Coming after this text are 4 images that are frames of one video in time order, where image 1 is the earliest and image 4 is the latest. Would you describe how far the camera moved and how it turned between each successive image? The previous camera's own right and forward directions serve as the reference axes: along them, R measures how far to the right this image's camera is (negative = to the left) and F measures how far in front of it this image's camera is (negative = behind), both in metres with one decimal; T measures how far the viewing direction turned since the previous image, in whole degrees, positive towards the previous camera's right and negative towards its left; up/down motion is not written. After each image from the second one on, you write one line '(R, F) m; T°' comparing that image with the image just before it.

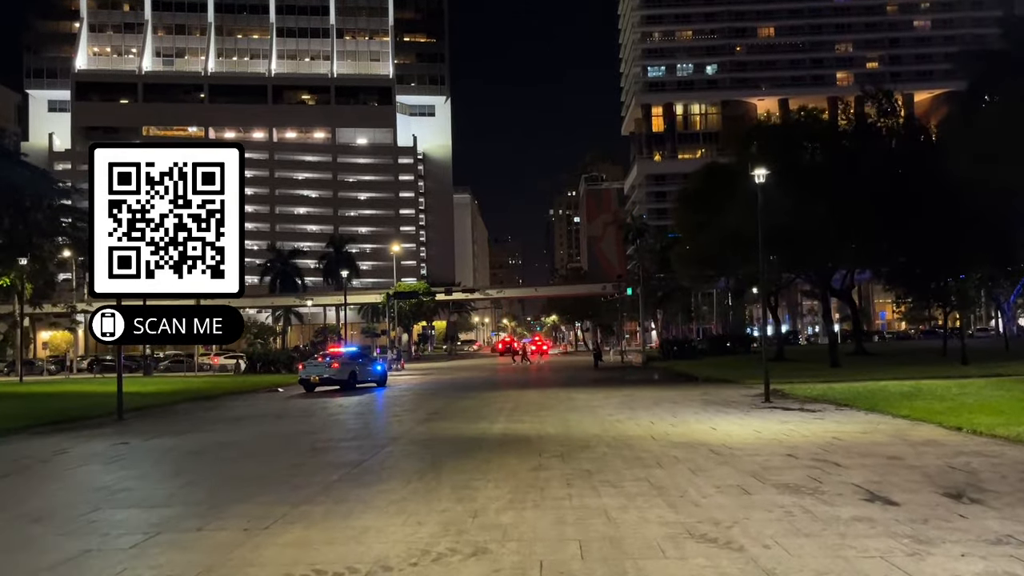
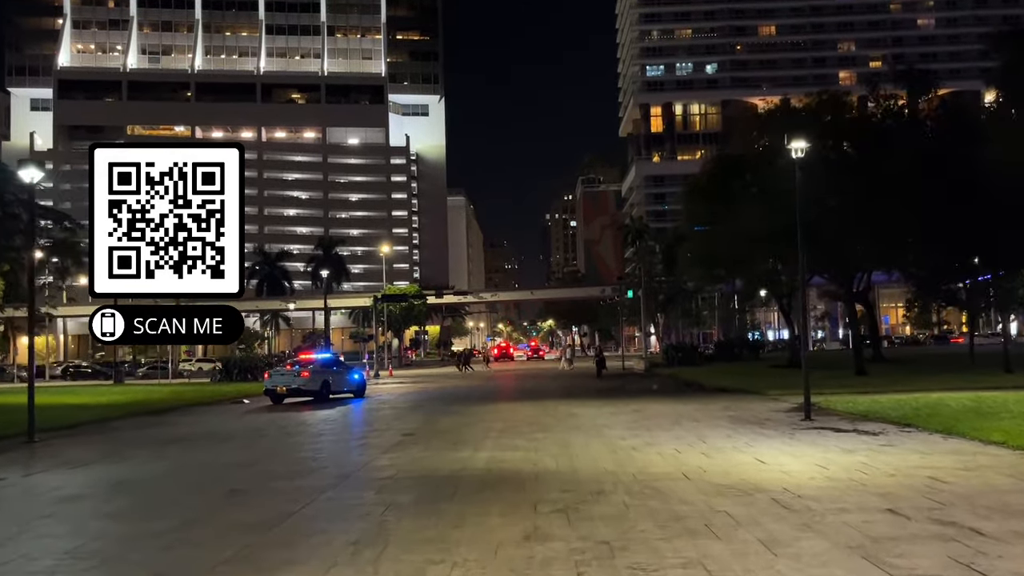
(+0.1, +3.6) m; 0°
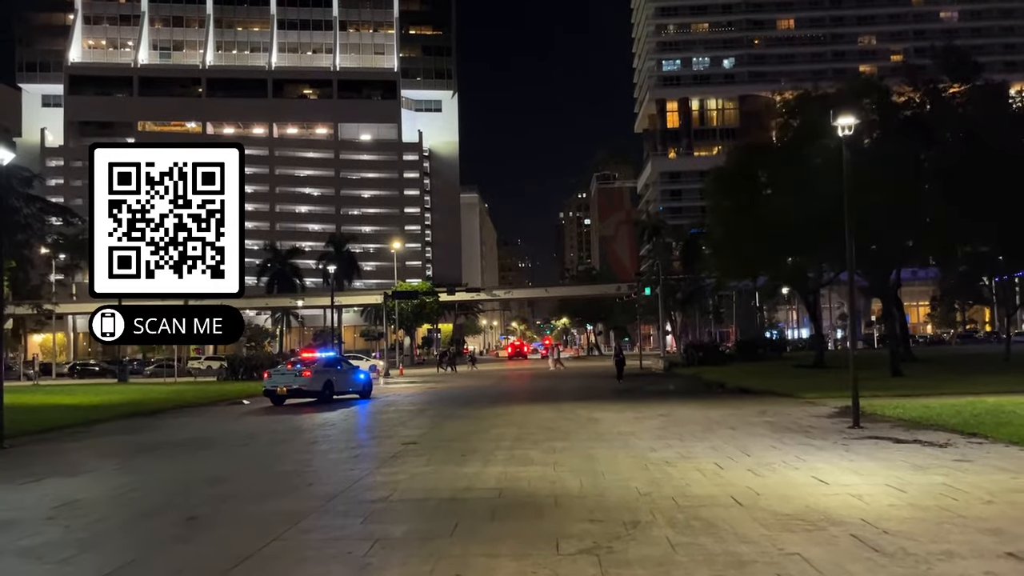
(0.0, +1.8) m; -1°
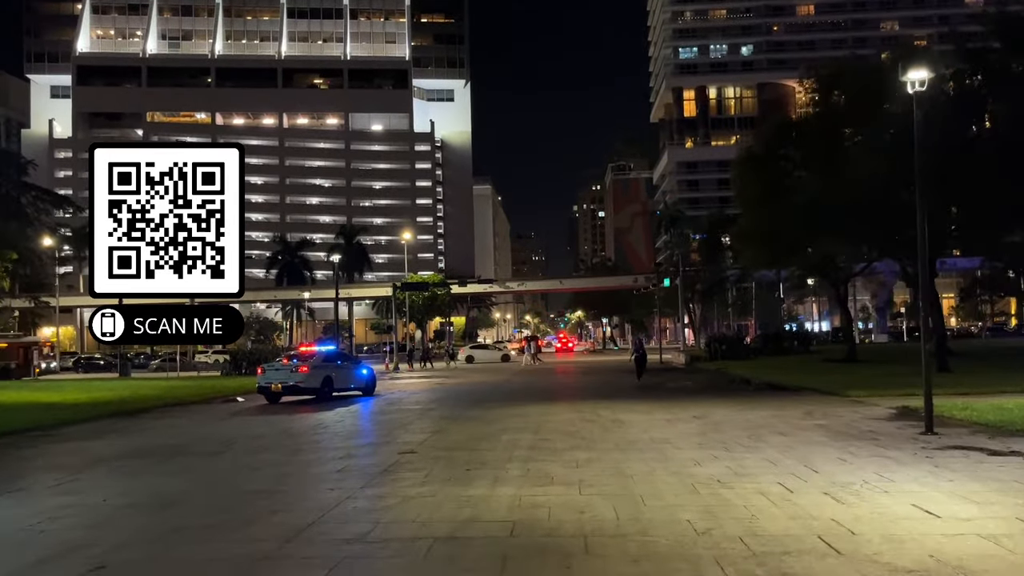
(0.0, +2.3) m; -1°
